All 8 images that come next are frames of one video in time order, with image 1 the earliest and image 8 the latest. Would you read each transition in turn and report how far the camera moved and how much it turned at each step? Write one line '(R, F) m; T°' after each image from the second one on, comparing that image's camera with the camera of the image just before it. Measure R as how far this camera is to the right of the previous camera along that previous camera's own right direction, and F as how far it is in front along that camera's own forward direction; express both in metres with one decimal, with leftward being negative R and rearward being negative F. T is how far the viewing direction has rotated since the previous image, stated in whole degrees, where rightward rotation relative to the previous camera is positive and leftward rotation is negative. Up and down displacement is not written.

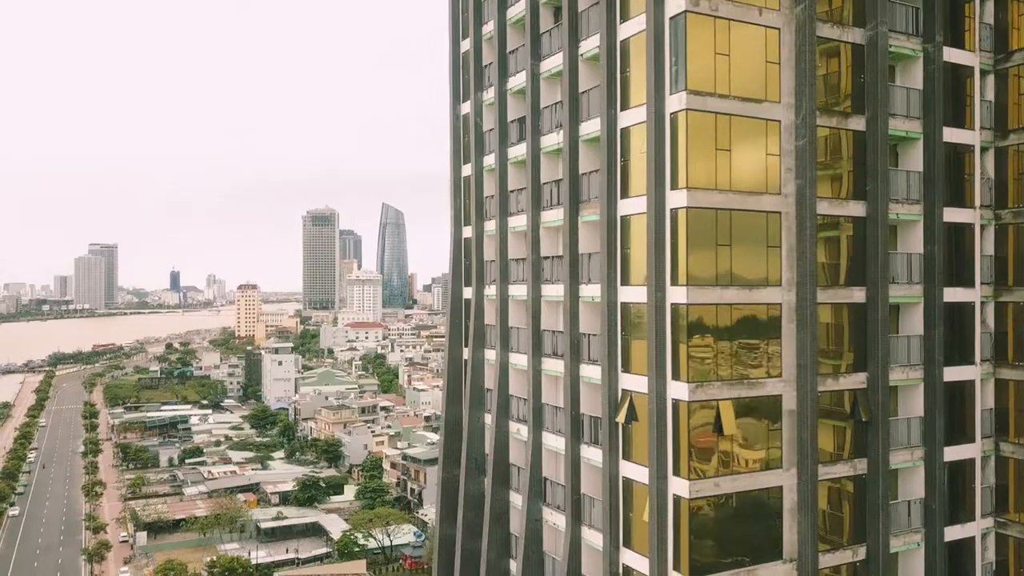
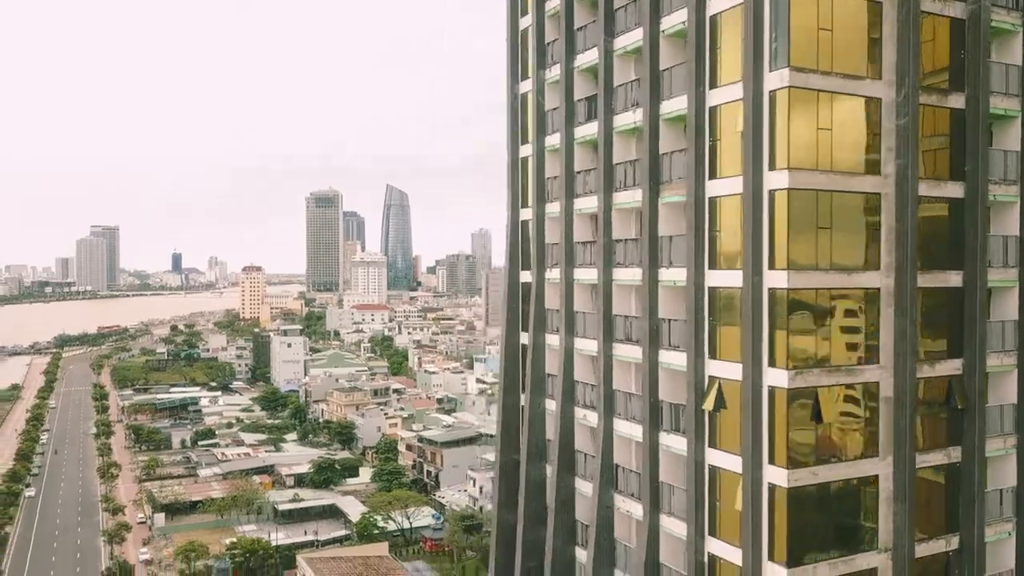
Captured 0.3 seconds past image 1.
(-1.3, +0.4) m; 0°
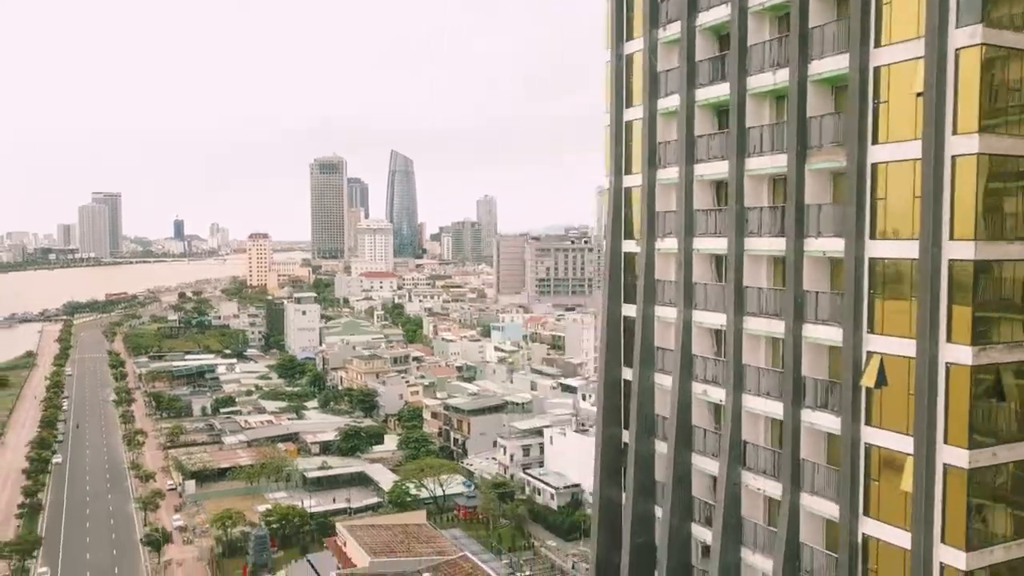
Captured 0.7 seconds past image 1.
(-2.2, +0.6) m; 0°
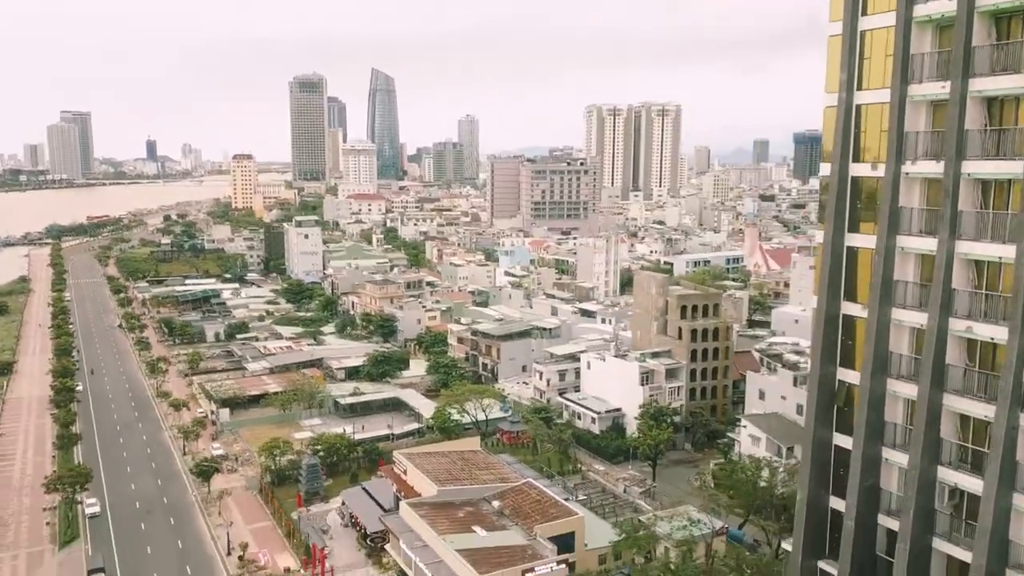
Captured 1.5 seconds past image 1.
(-4.8, +1.5) m; +2°
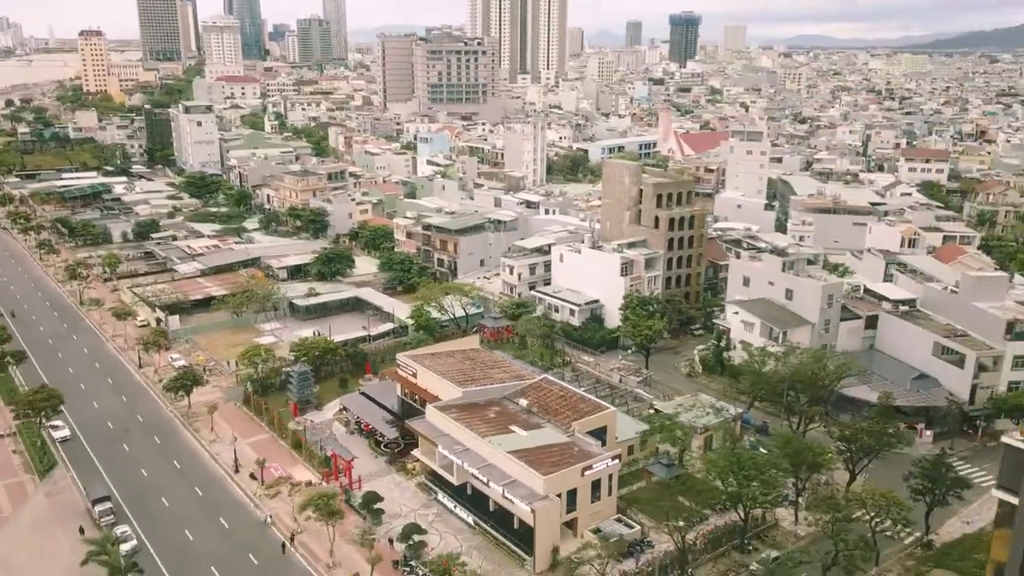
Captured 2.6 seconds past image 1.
(-7.7, +2.7) m; +9°
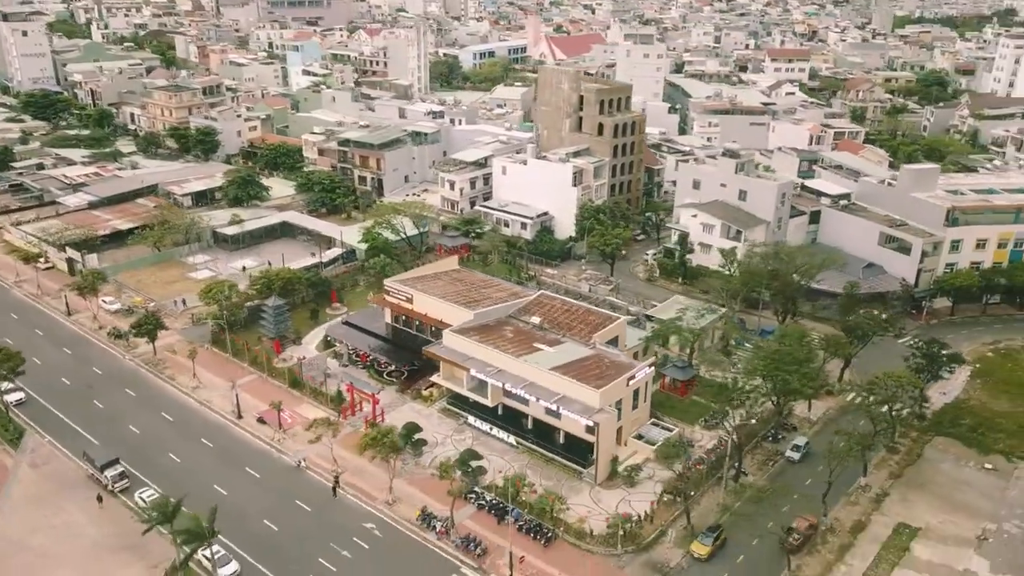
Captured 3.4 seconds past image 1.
(-8.7, +1.8) m; +12°
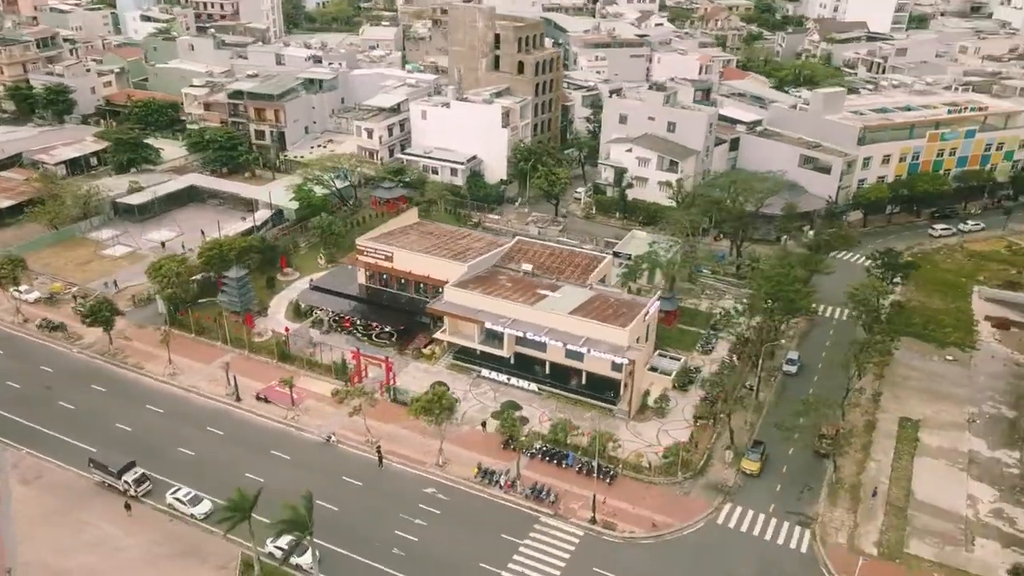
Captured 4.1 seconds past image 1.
(-8.2, +1.3) m; +12°
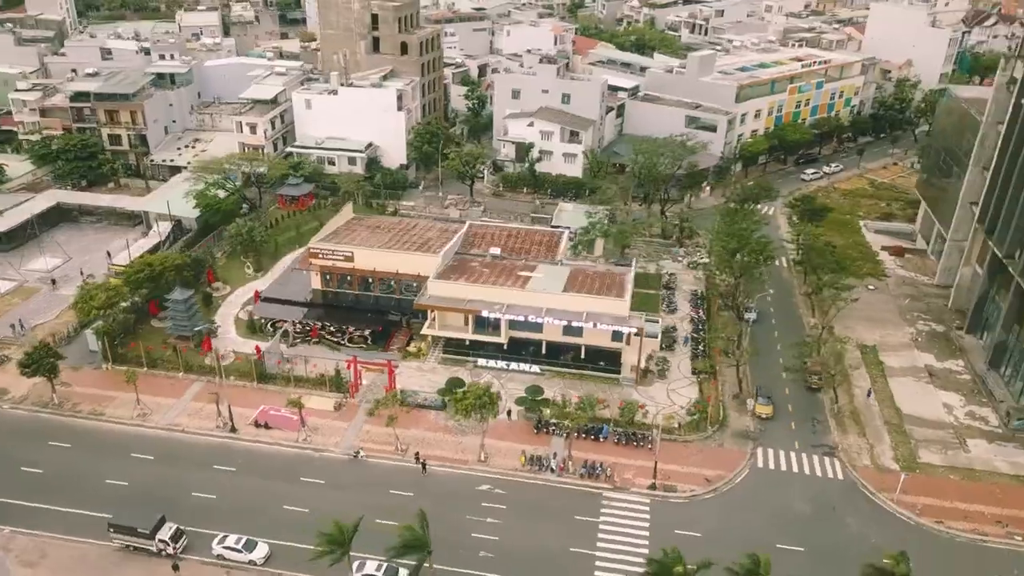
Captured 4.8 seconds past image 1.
(-8.8, +1.4) m; +14°
